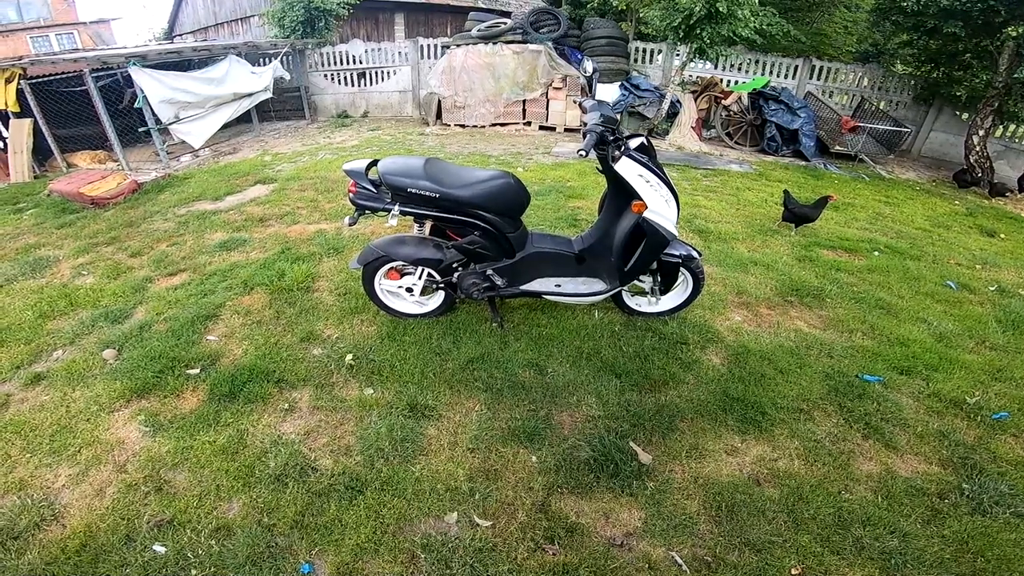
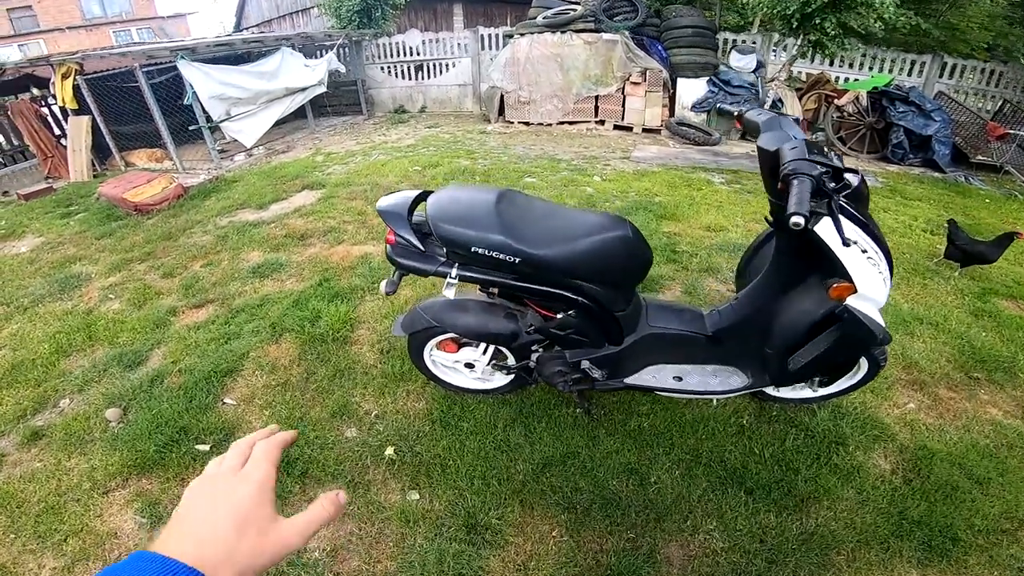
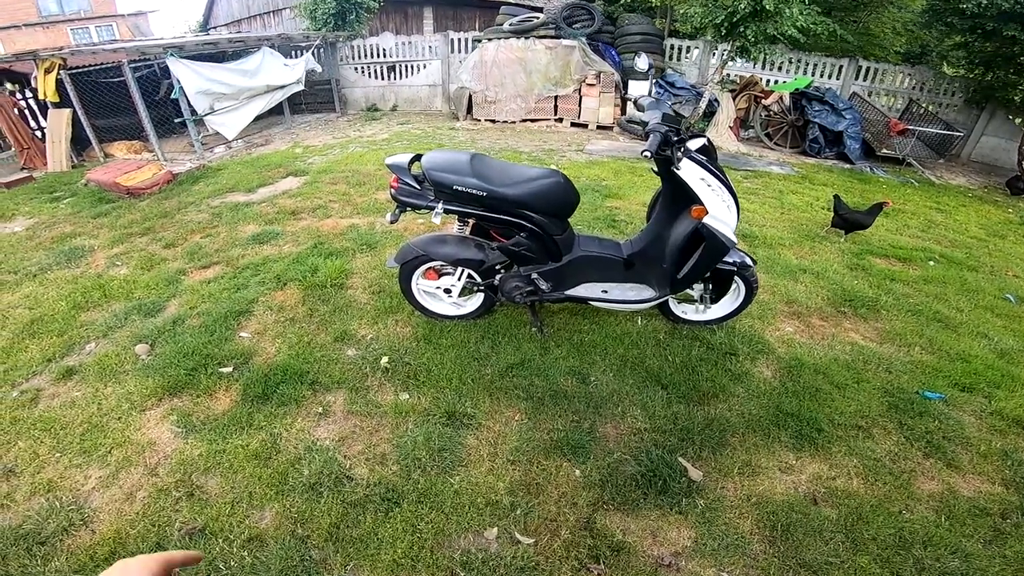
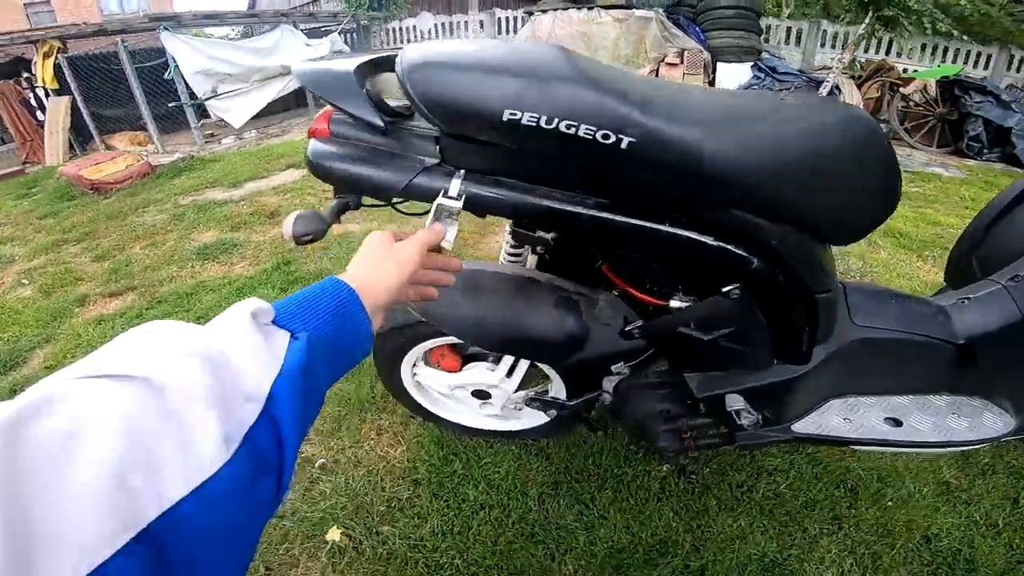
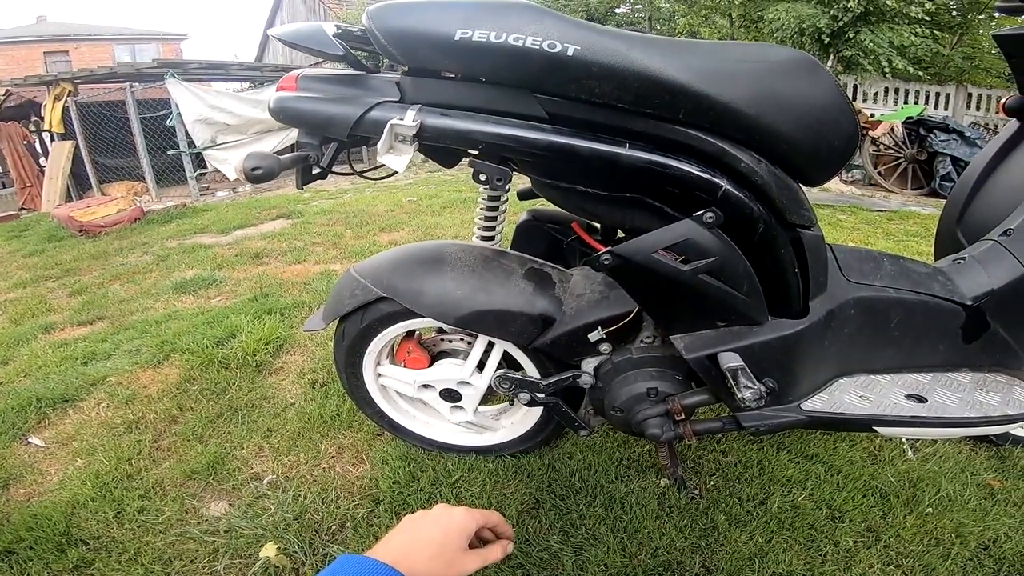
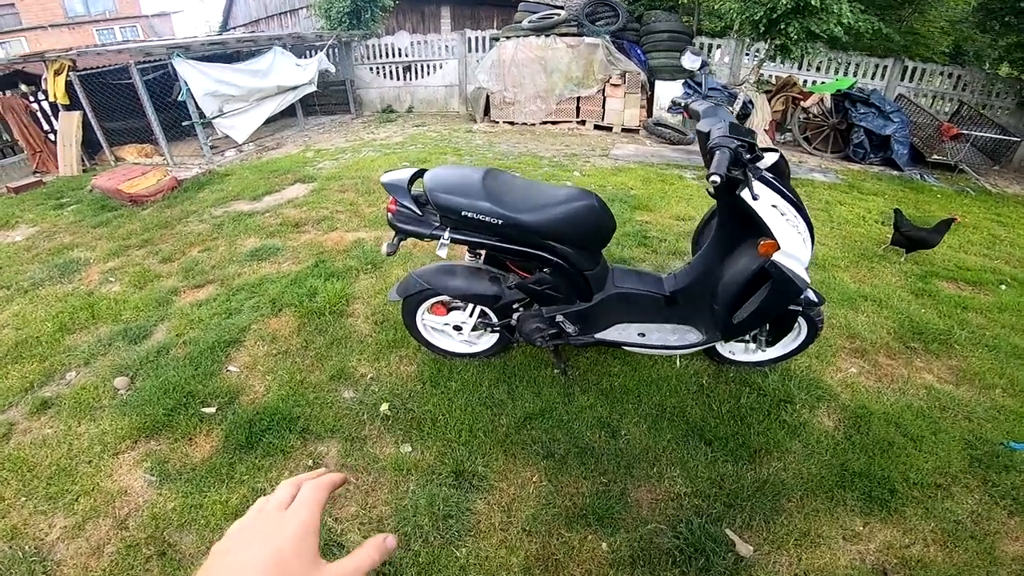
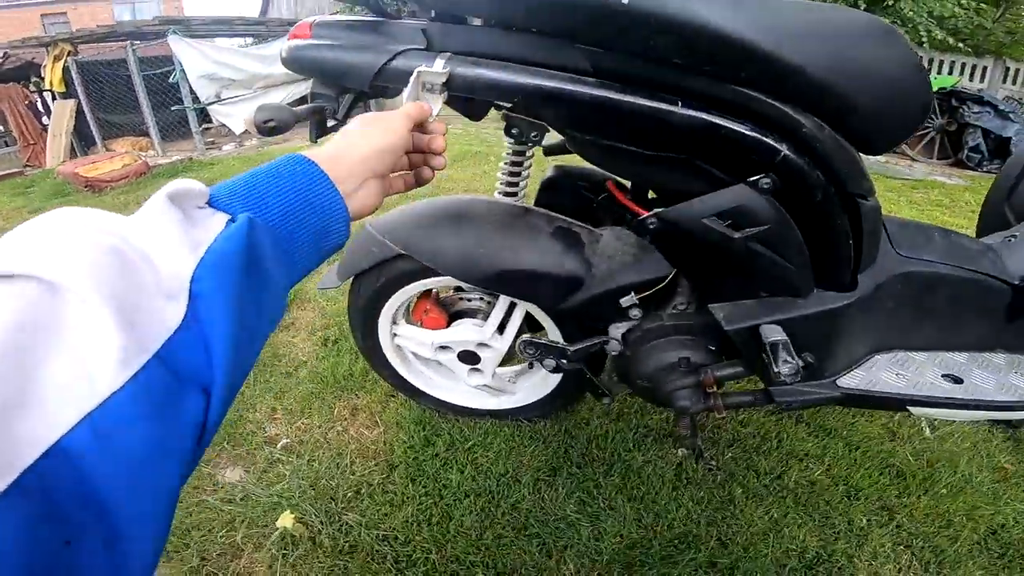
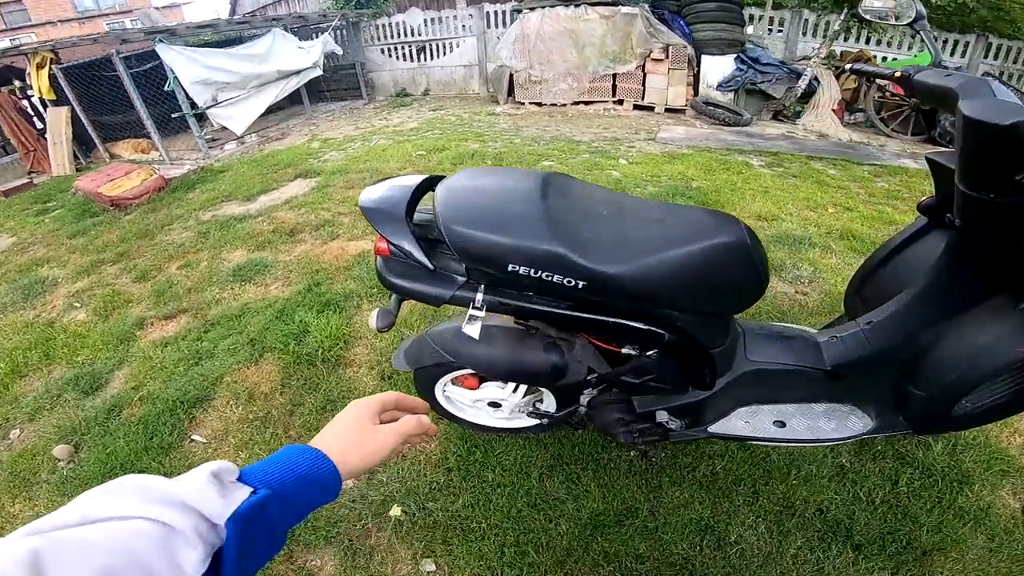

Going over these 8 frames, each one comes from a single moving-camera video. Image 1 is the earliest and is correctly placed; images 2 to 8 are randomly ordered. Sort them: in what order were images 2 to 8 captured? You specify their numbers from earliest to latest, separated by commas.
3, 6, 2, 8, 4, 7, 5
